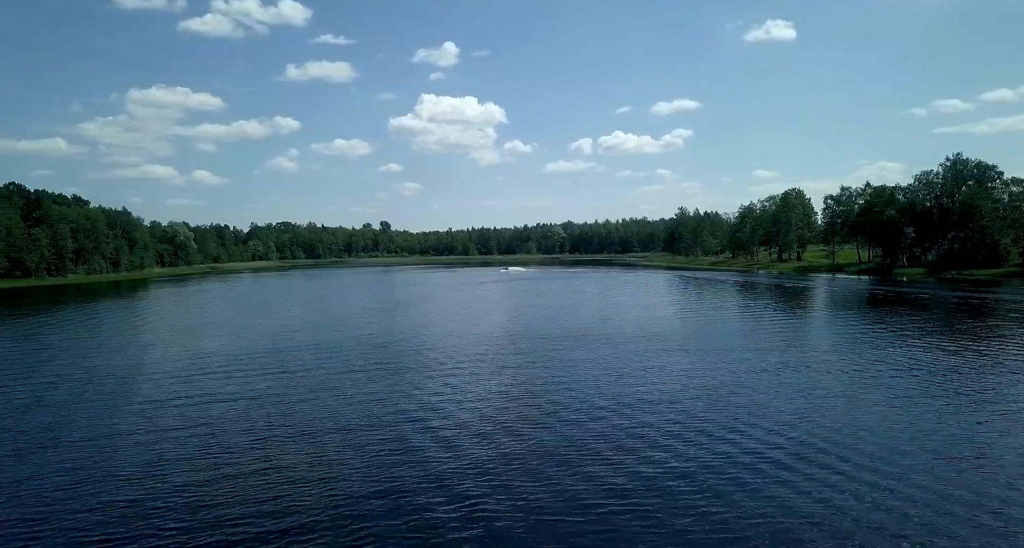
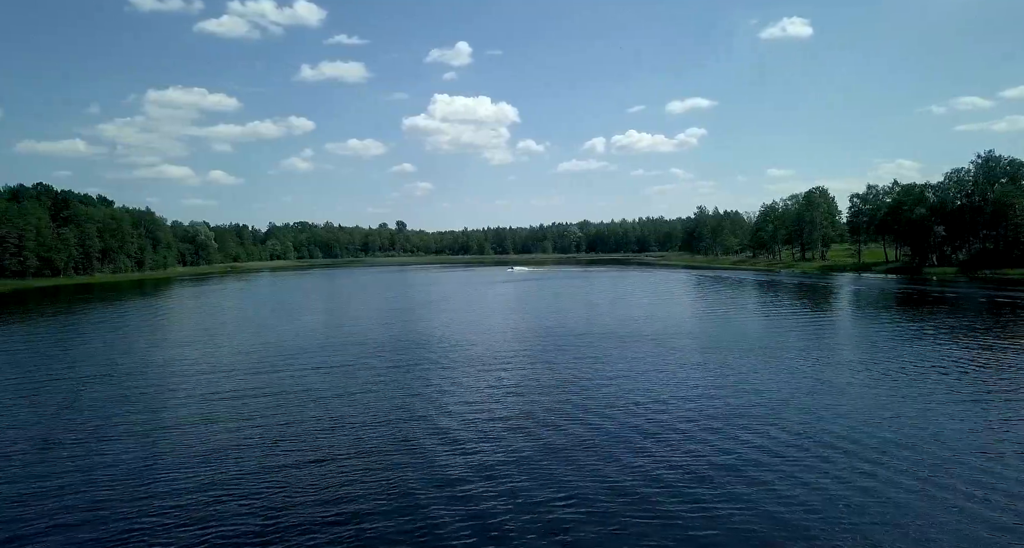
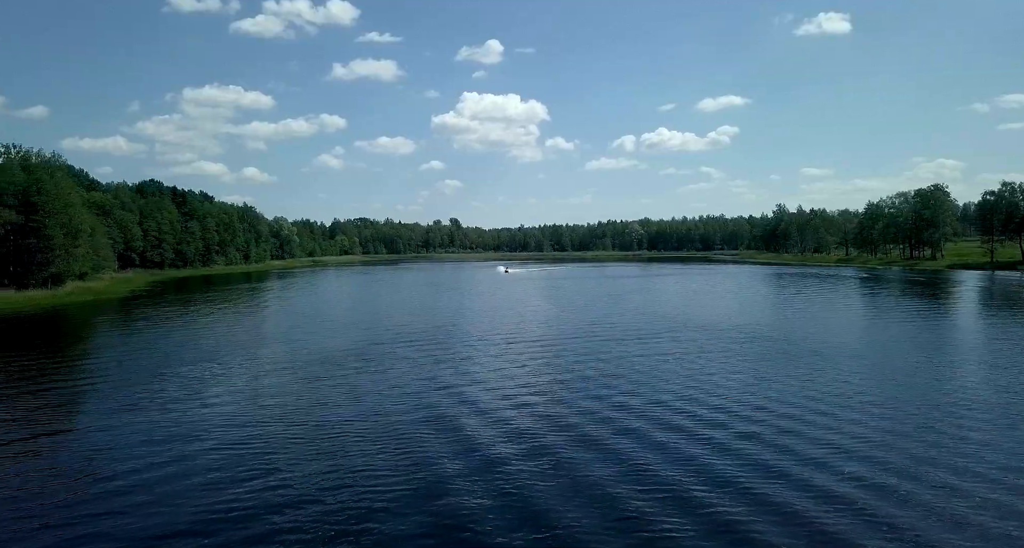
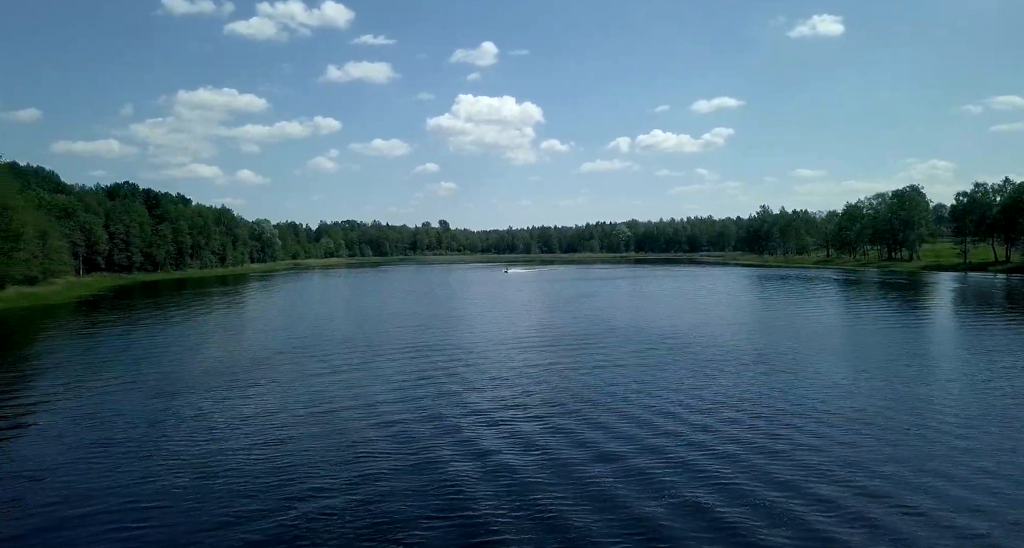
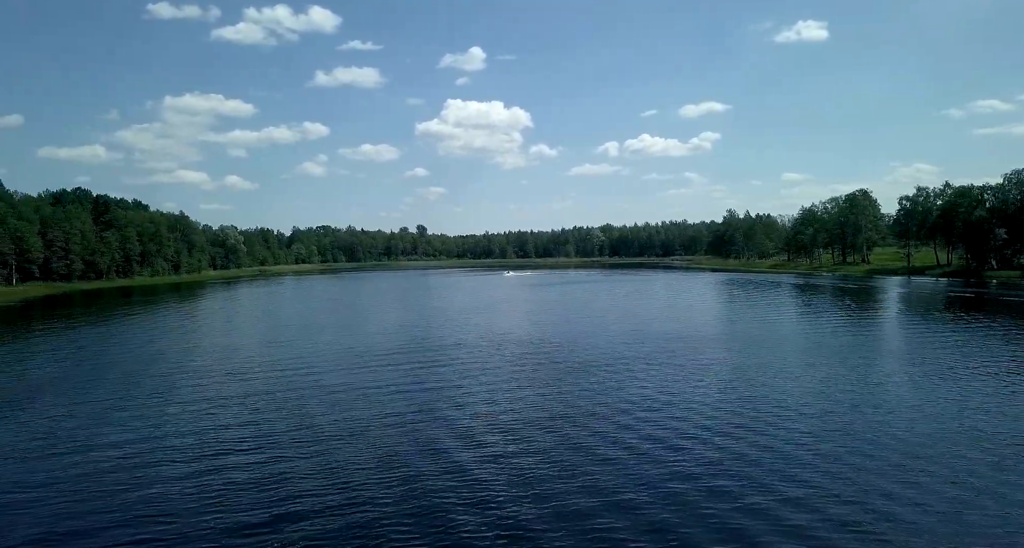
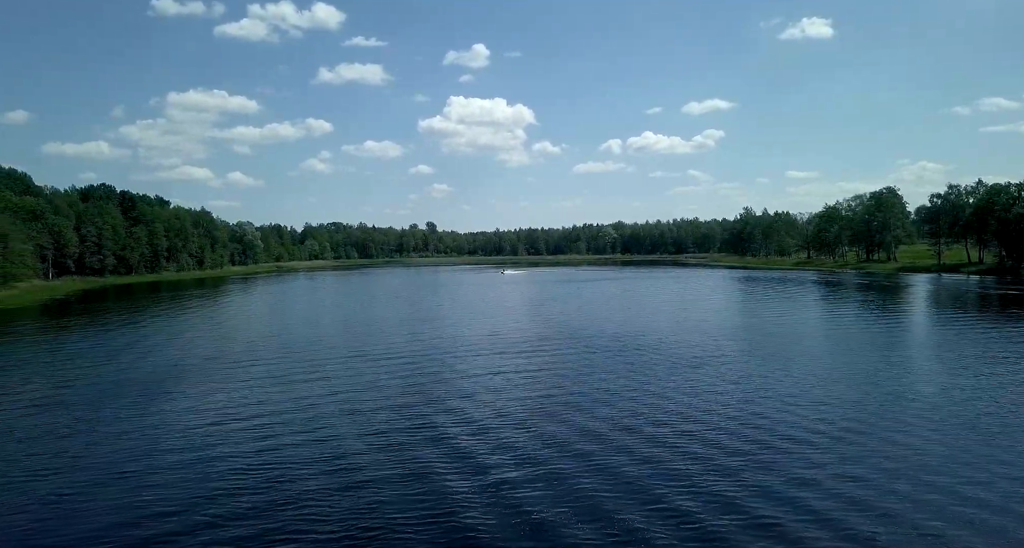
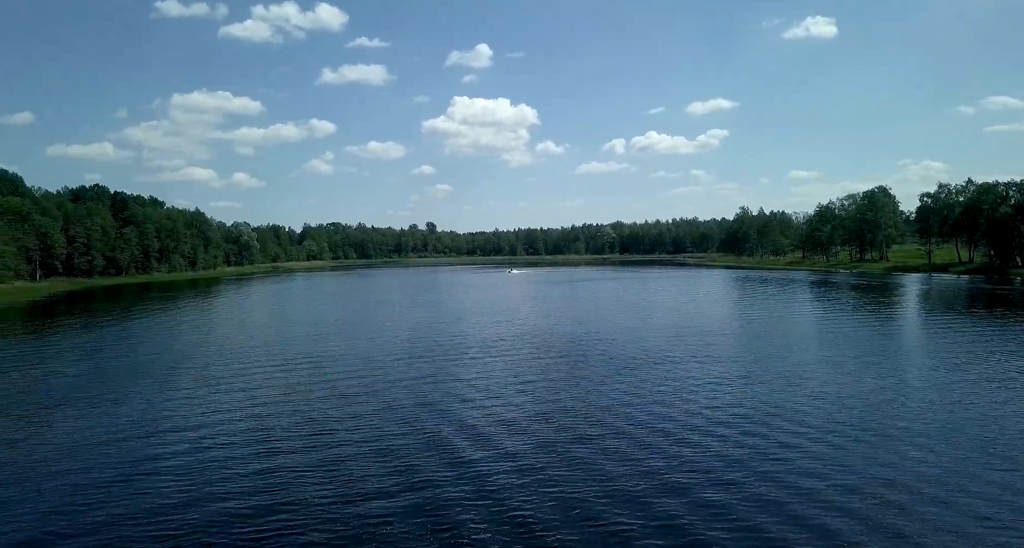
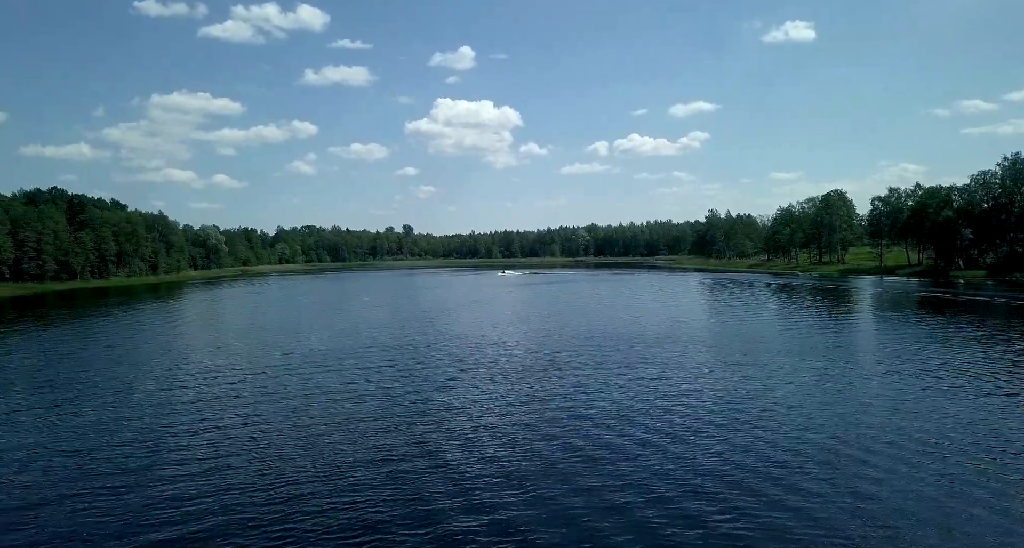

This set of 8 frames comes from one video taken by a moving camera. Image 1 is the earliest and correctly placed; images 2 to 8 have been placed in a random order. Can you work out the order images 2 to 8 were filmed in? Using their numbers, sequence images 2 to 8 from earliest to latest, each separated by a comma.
2, 8, 5, 7, 6, 4, 3
